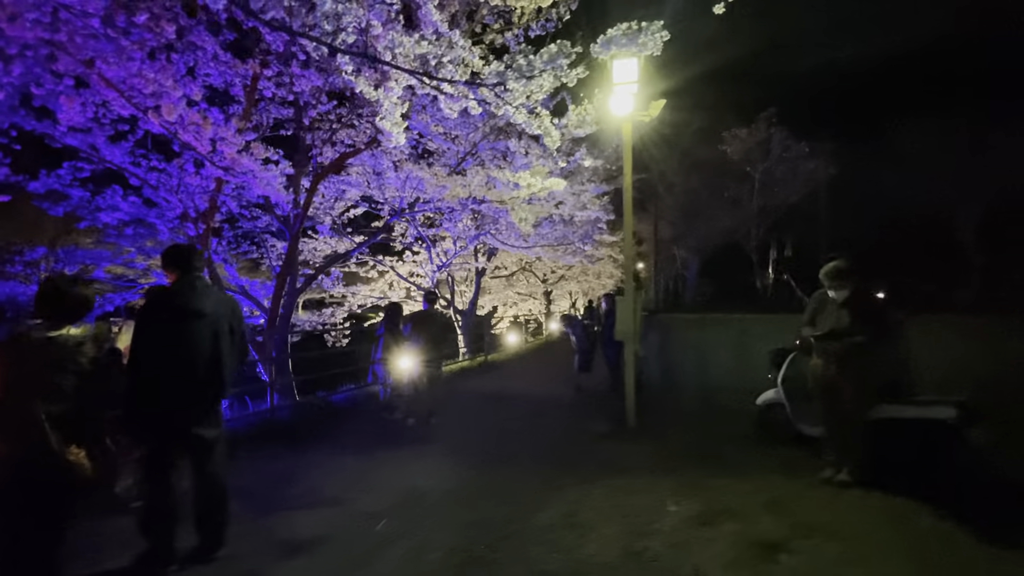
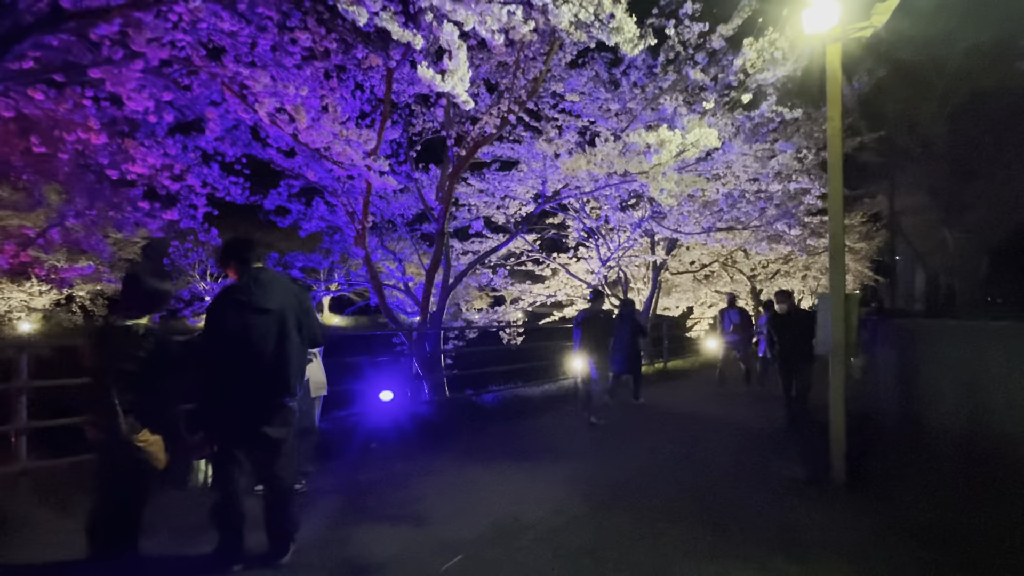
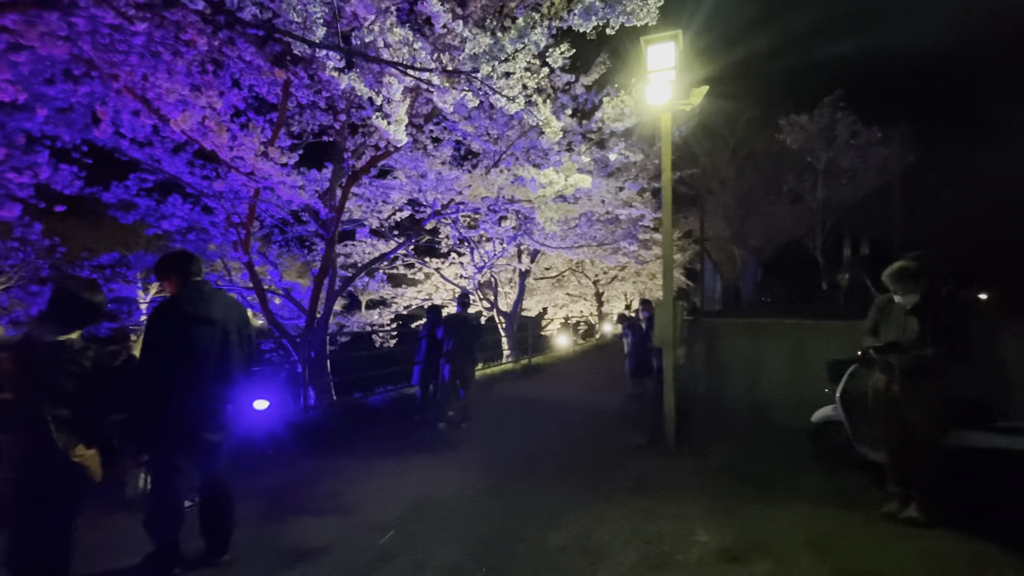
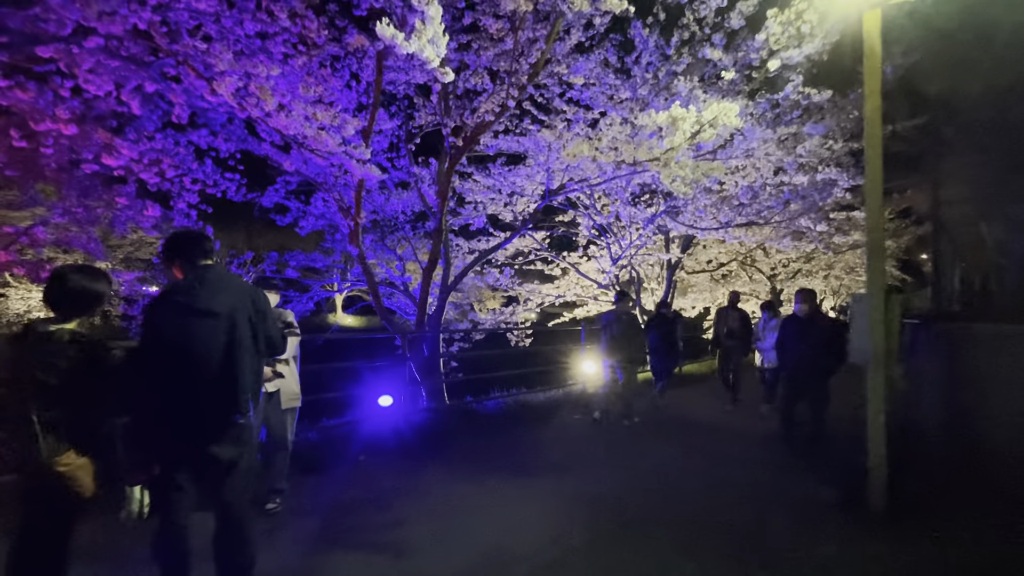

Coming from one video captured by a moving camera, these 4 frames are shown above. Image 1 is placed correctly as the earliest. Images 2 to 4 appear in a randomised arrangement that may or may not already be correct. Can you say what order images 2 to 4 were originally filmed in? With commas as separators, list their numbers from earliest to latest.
3, 2, 4
